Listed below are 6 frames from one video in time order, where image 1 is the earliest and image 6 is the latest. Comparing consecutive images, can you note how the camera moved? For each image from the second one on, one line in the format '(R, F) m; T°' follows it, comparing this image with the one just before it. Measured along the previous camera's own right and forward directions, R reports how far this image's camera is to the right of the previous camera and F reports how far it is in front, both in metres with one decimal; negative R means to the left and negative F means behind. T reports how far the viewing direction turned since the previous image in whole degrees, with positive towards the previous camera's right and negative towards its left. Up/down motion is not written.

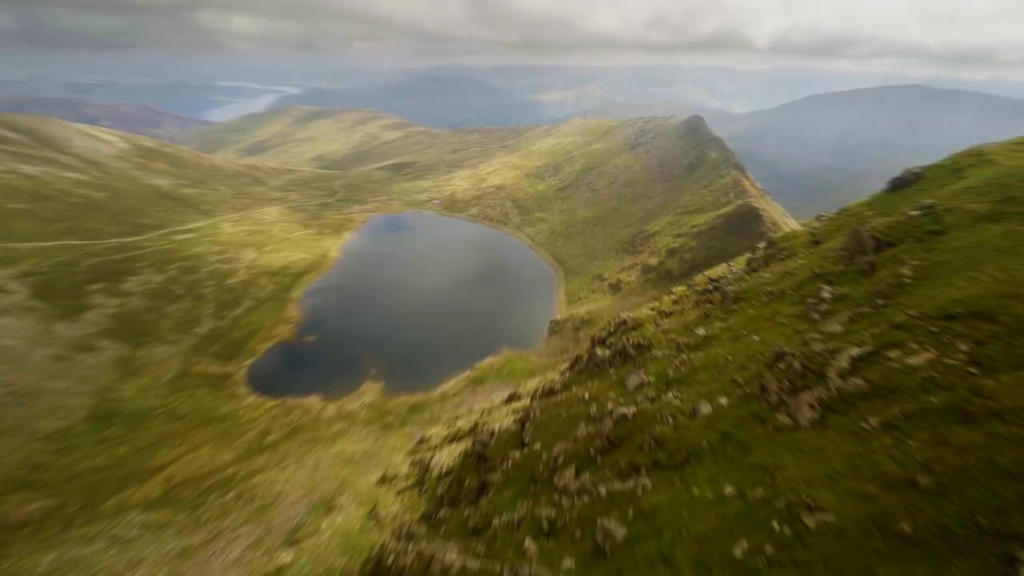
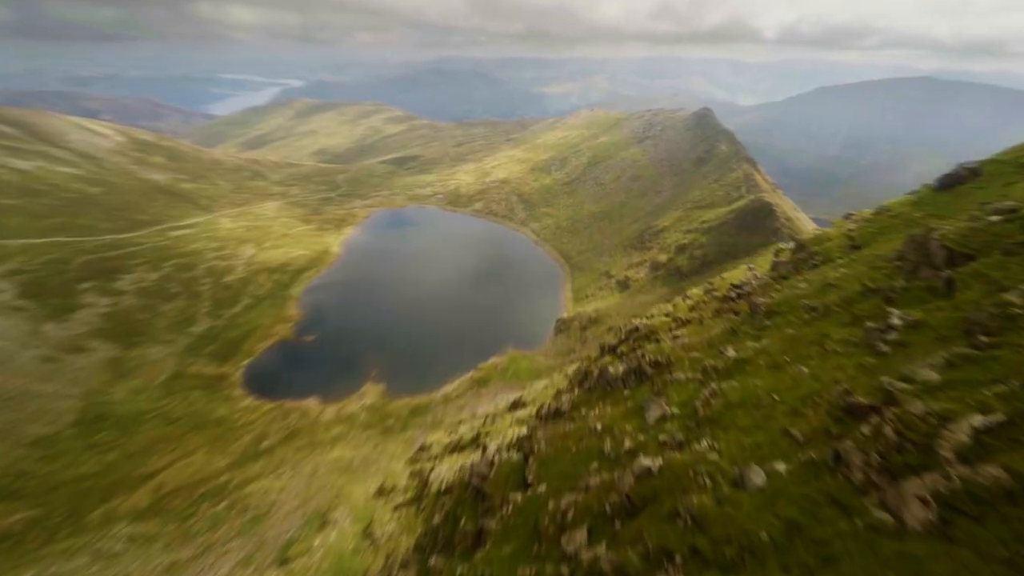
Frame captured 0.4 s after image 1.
(+0.1, +2.6) m; 0°
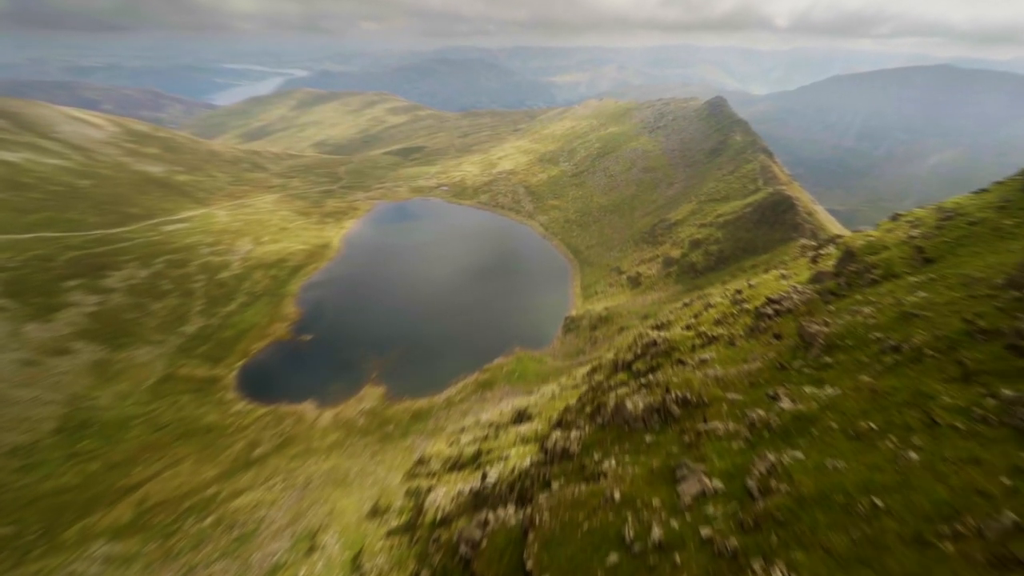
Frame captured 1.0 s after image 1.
(+0.2, +3.6) m; -1°
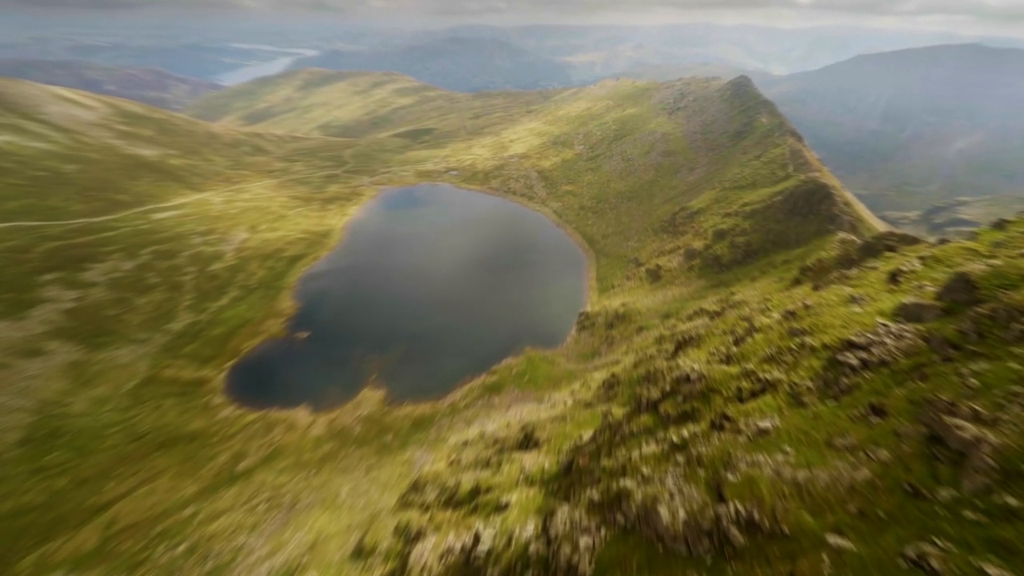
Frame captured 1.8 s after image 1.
(+0.4, +5.6) m; -1°
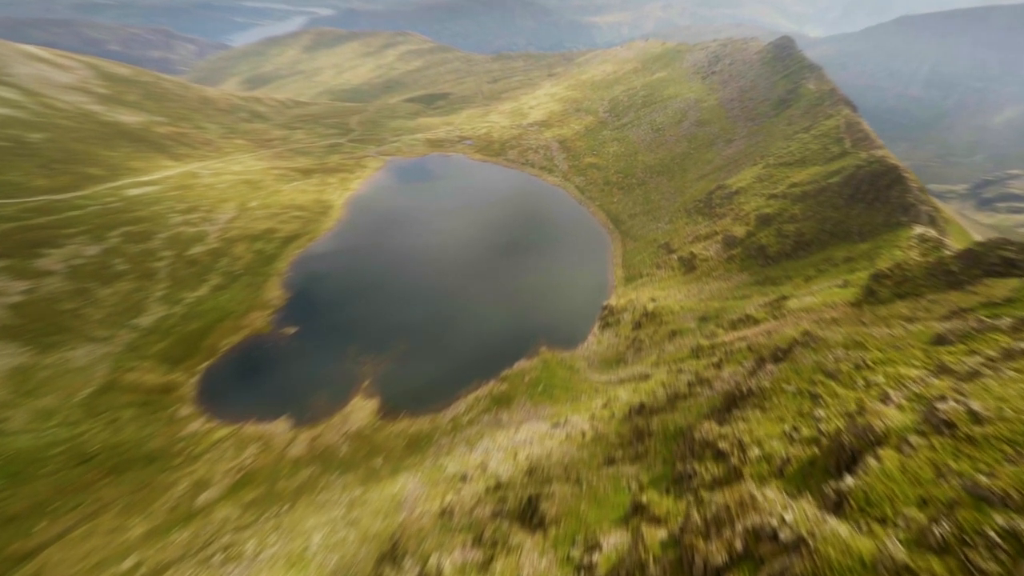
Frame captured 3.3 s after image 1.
(+0.7, +9.3) m; -2°
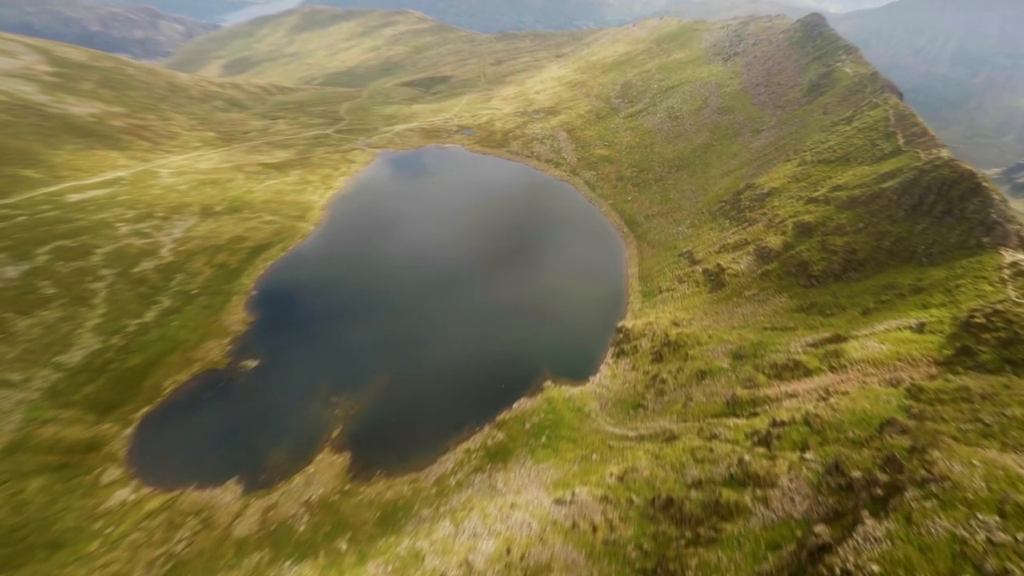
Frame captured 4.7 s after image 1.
(+0.9, +9.9) m; -1°
